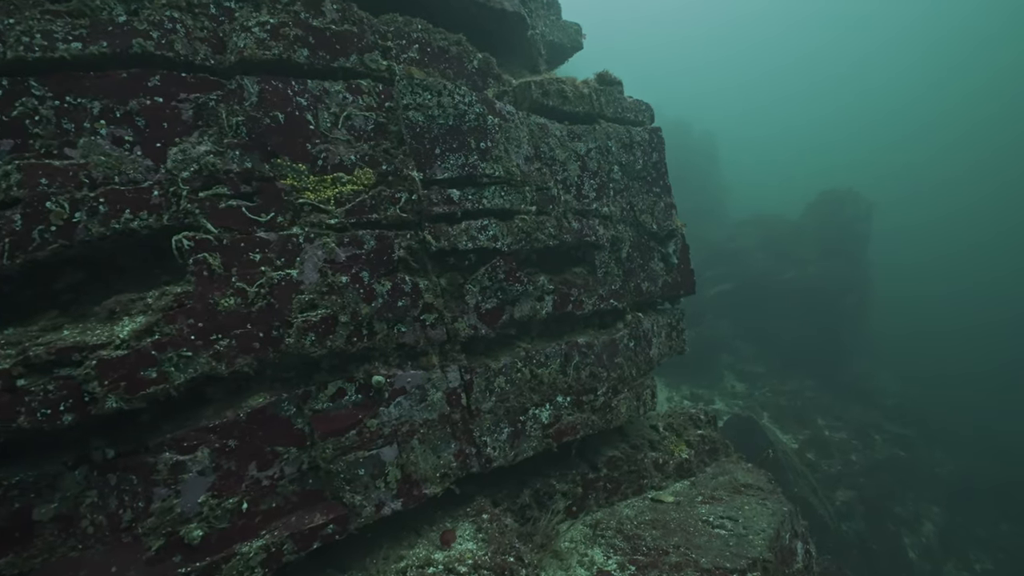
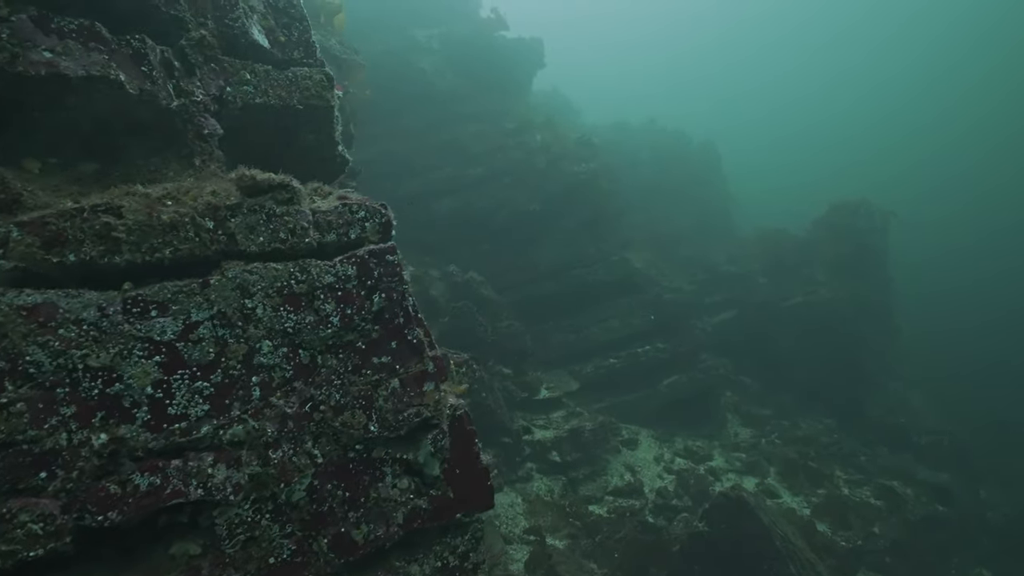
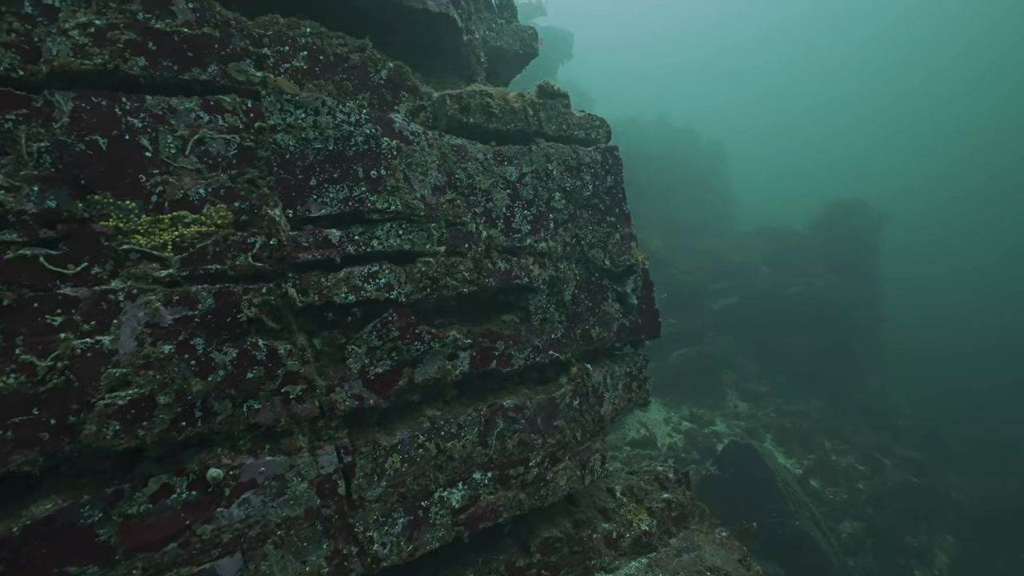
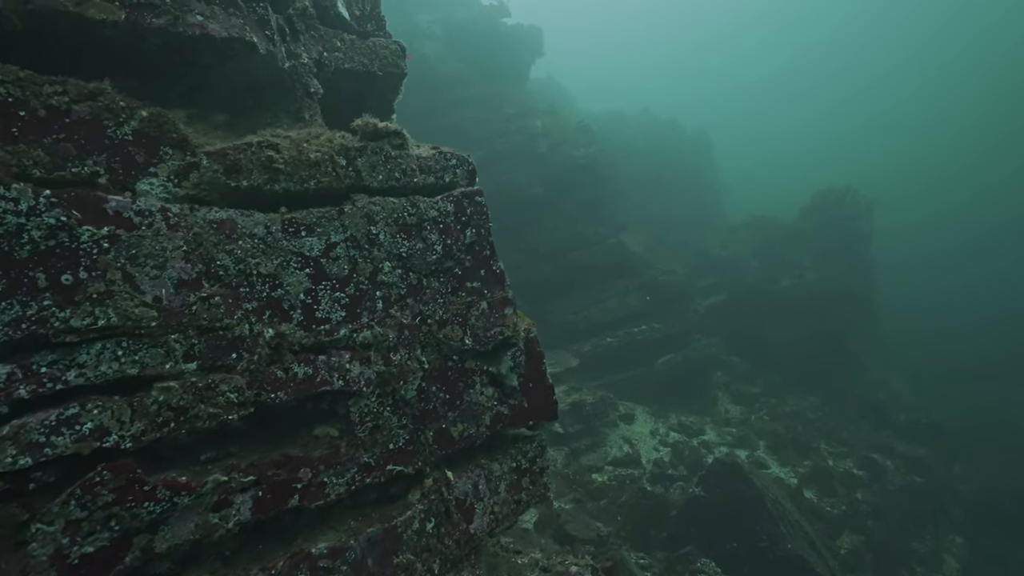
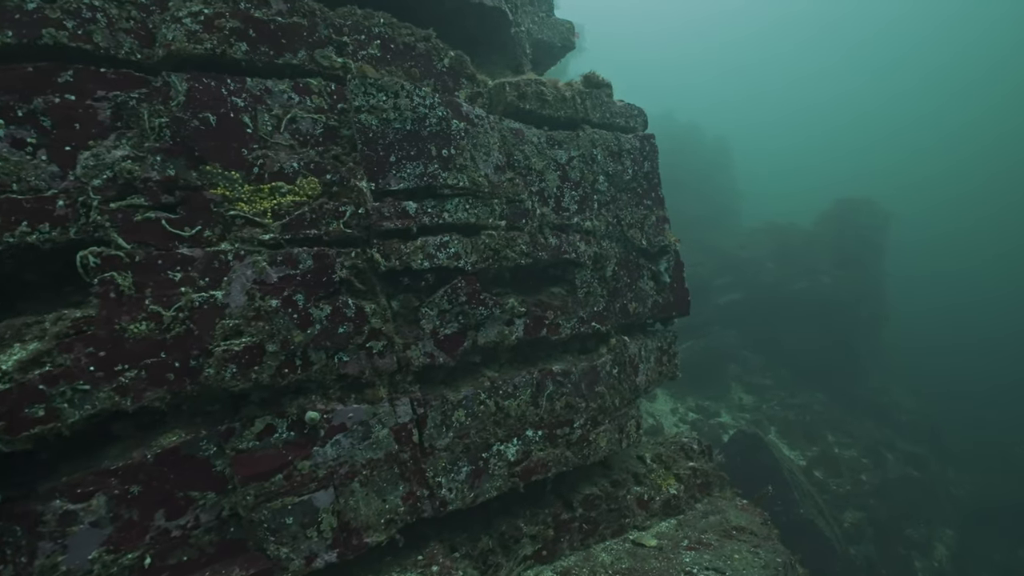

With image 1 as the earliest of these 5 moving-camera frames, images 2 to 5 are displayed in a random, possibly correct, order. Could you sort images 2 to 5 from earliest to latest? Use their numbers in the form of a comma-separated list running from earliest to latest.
5, 3, 4, 2
